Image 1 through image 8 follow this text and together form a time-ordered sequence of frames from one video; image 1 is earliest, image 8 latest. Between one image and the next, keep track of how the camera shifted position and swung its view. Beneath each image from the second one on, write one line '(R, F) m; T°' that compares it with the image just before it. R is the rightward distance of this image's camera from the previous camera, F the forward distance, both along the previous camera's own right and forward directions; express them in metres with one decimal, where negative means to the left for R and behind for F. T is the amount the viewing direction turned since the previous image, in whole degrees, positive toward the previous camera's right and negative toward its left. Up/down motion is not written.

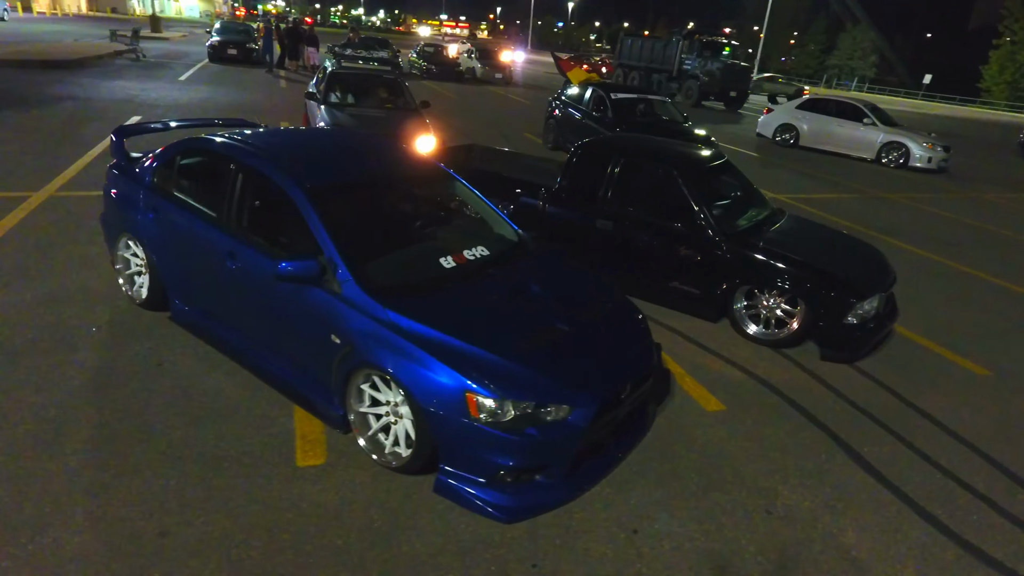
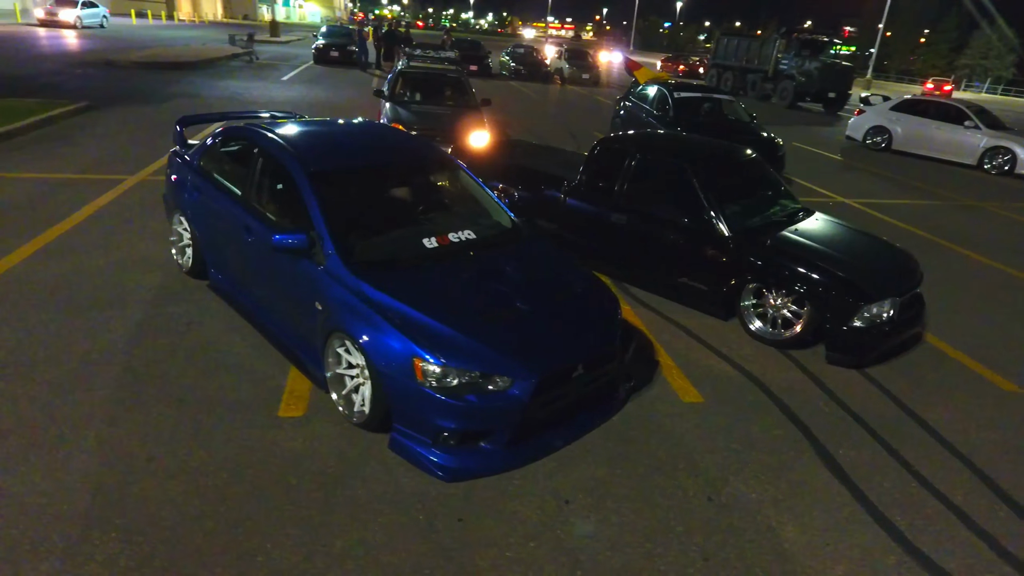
(+0.8, -0.2) m; -9°
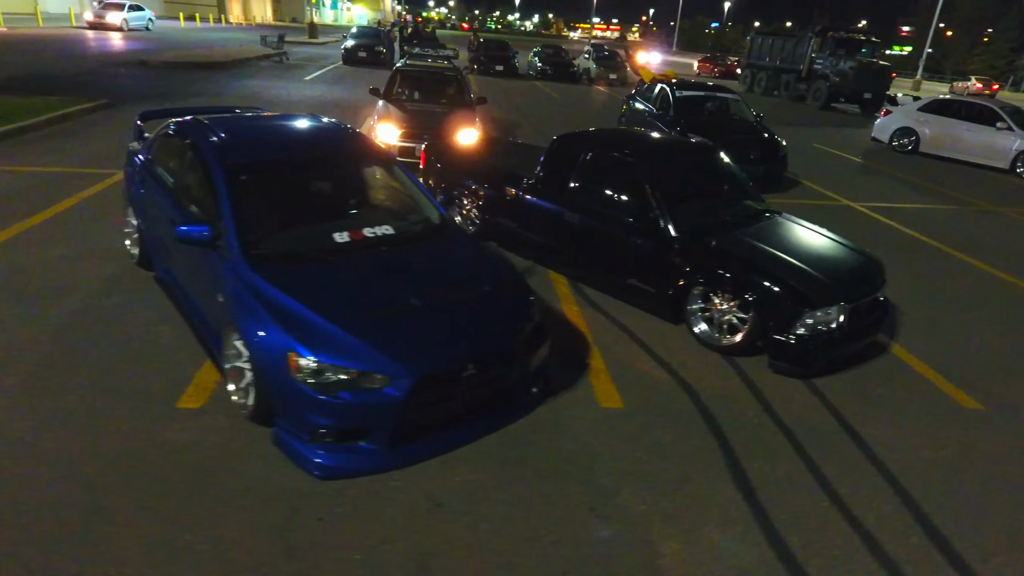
(+0.9, +0.2) m; -4°
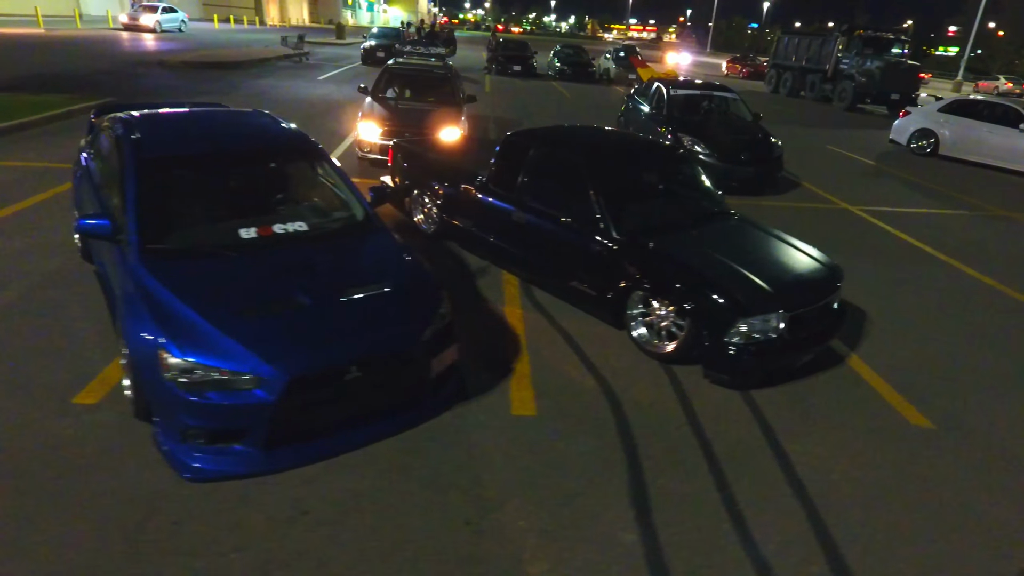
(+0.8, +0.2) m; -3°
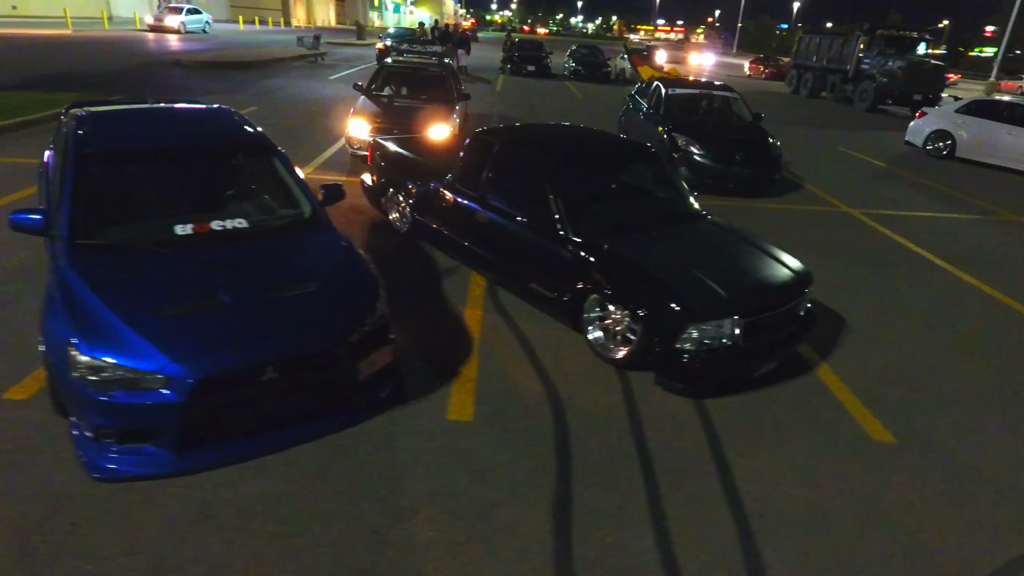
(+0.6, +0.2) m; -2°
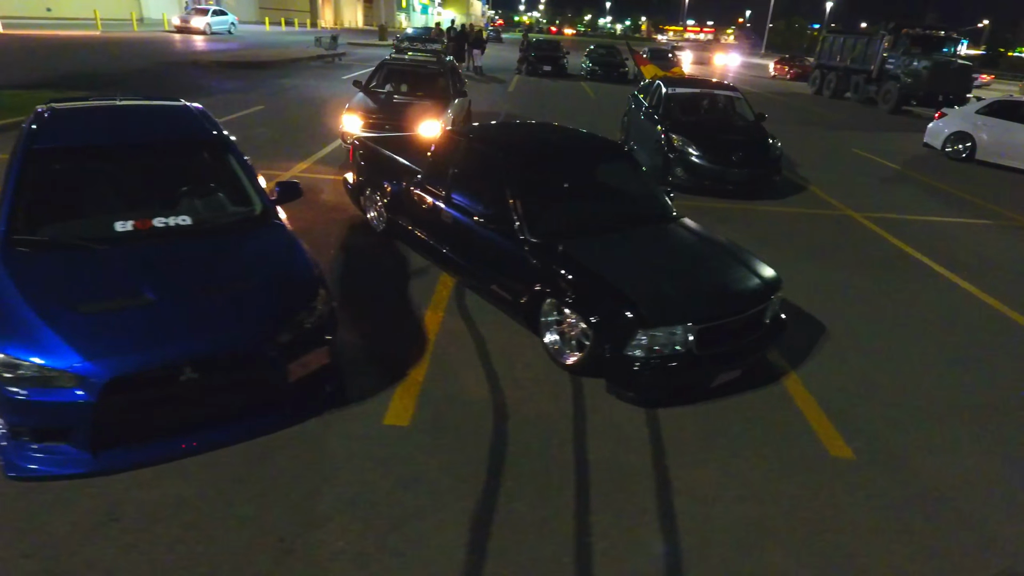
(+0.5, +0.2) m; -2°
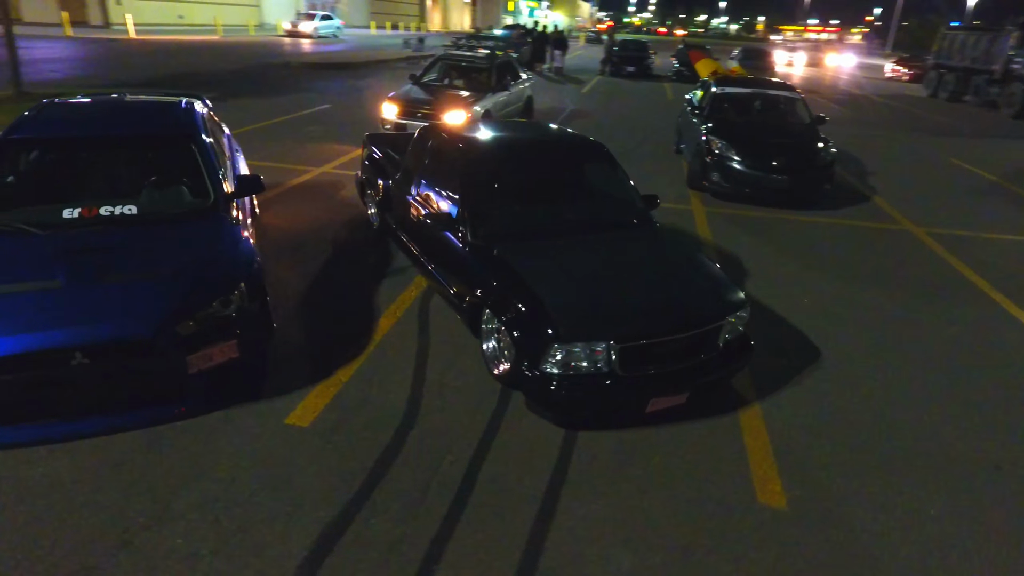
(+1.1, +0.3) m; -9°
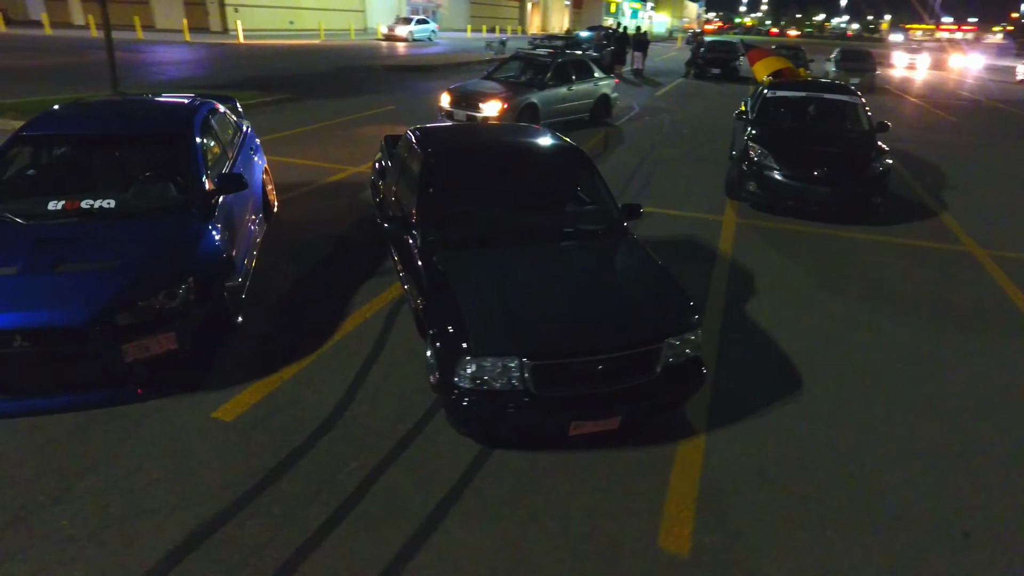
(+1.0, +0.2) m; -8°
